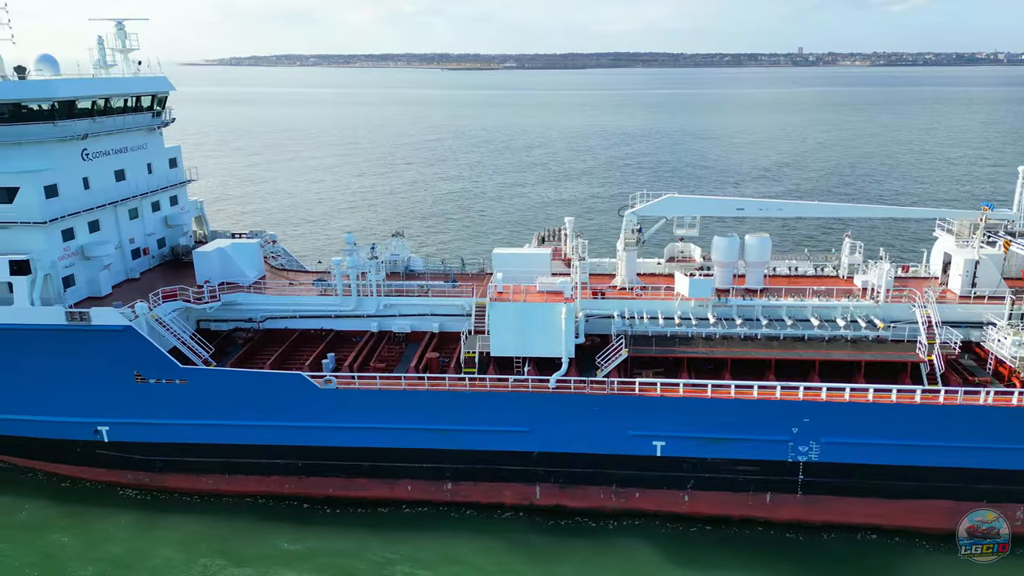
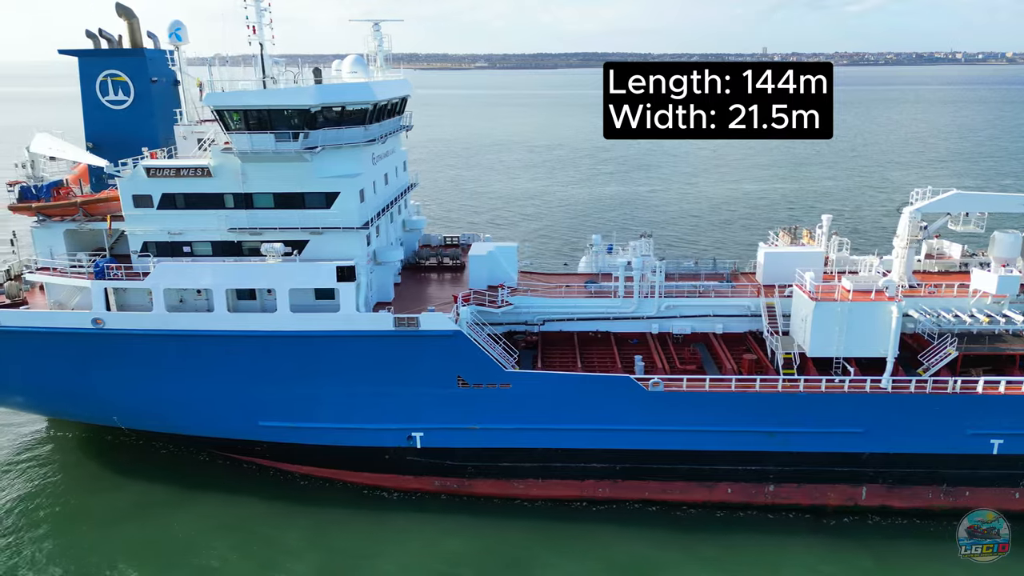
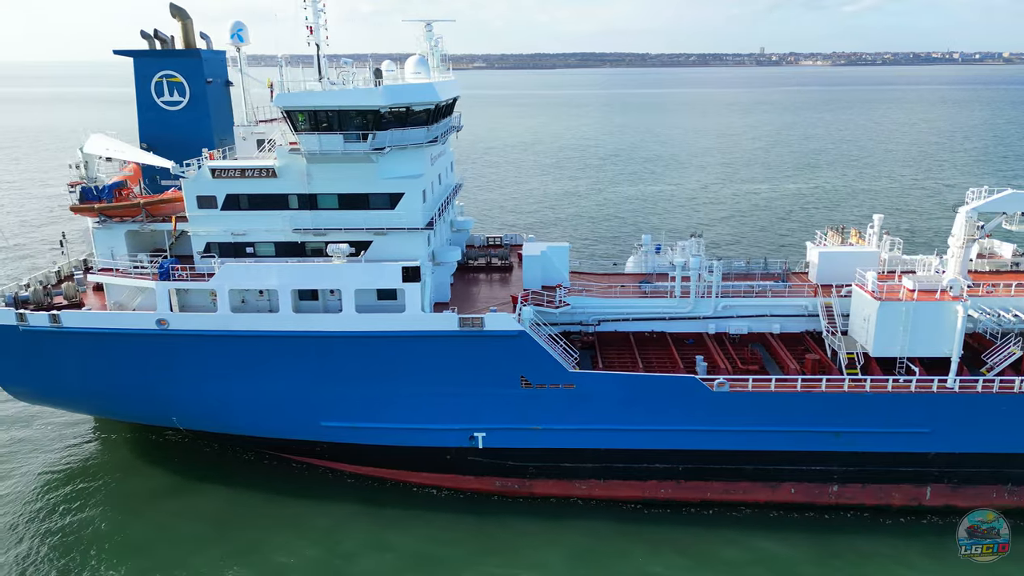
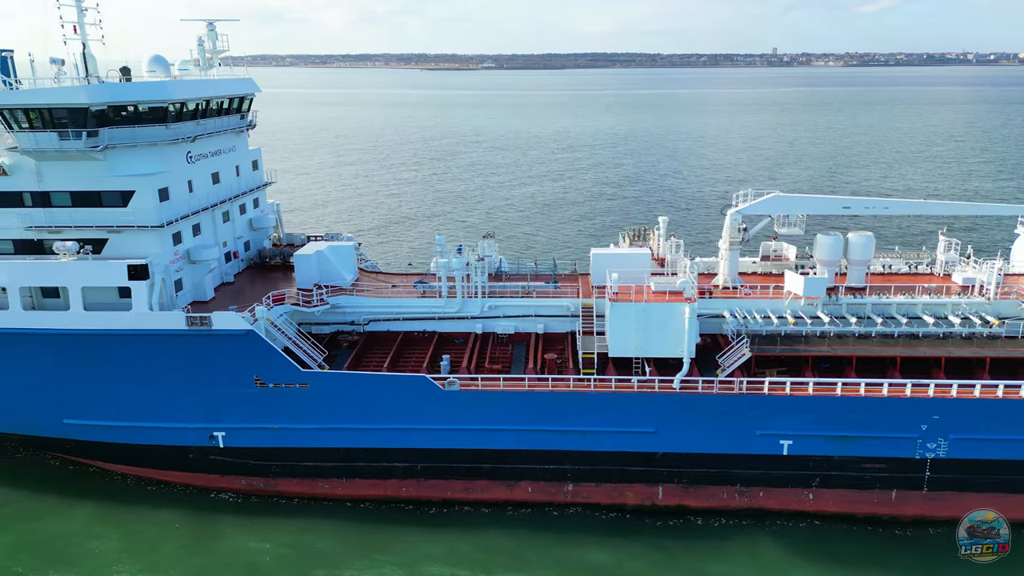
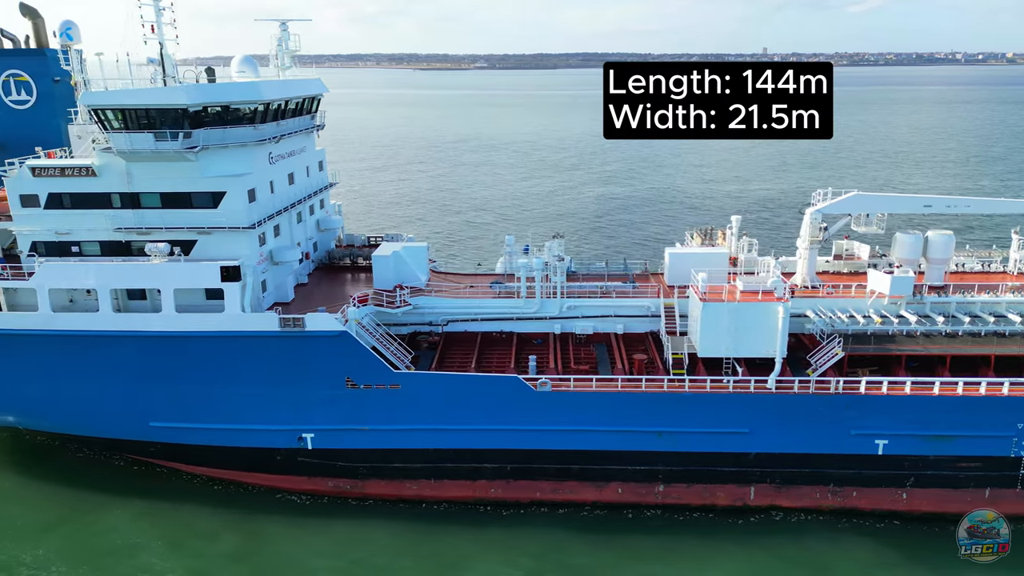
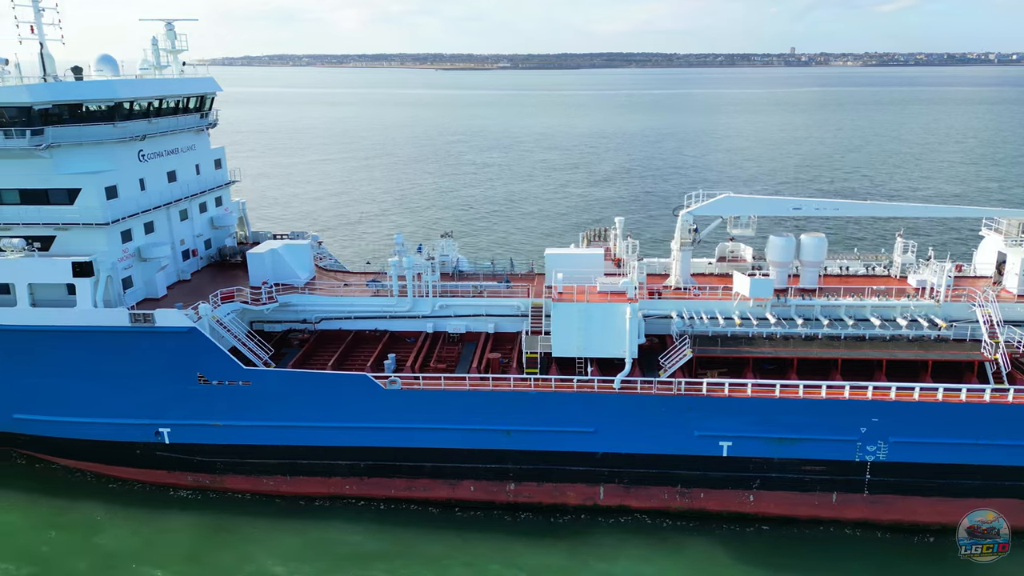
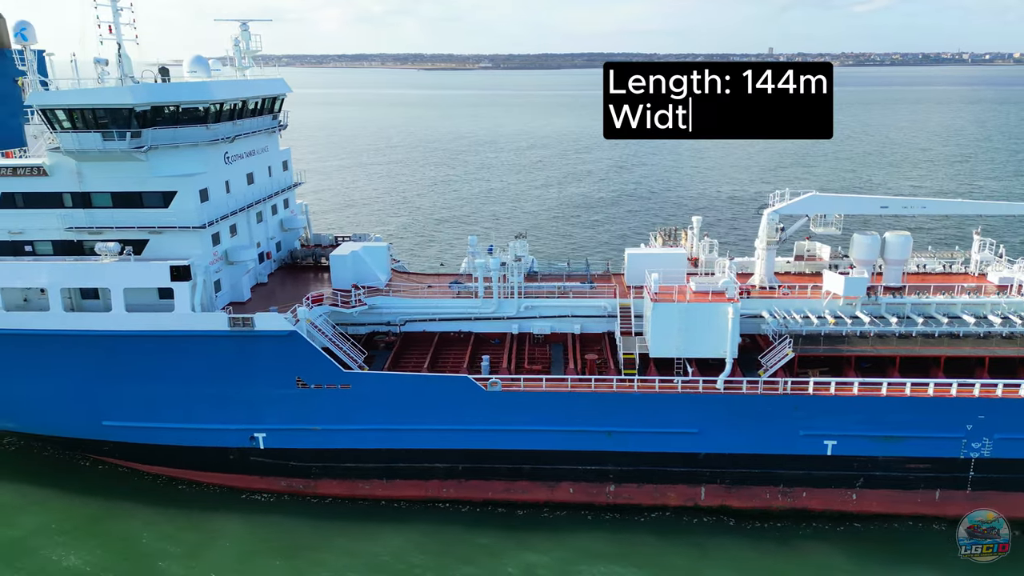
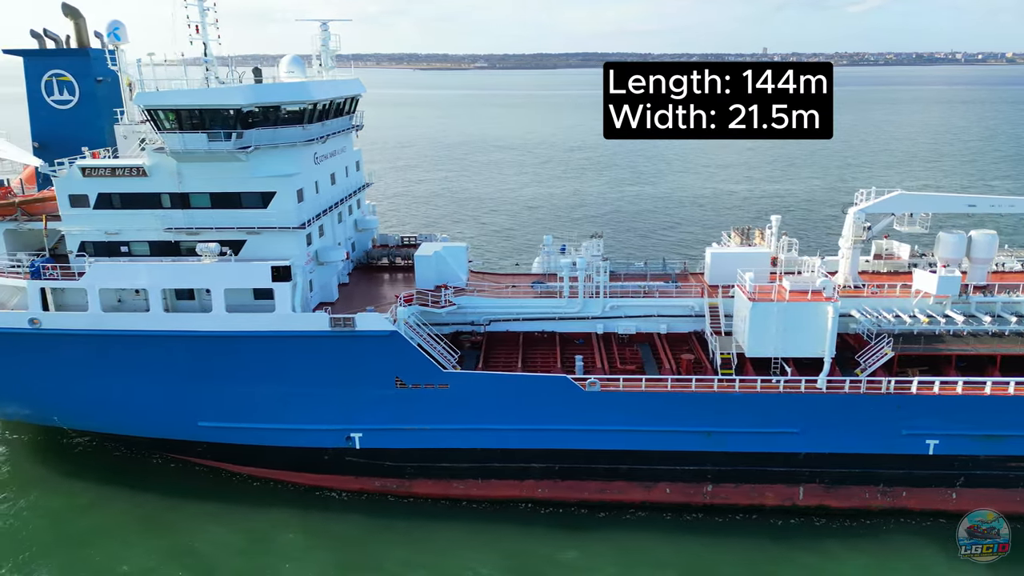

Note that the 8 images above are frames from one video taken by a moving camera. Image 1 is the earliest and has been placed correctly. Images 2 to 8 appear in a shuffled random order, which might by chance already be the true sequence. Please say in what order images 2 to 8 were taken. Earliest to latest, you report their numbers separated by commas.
6, 4, 7, 5, 8, 2, 3
